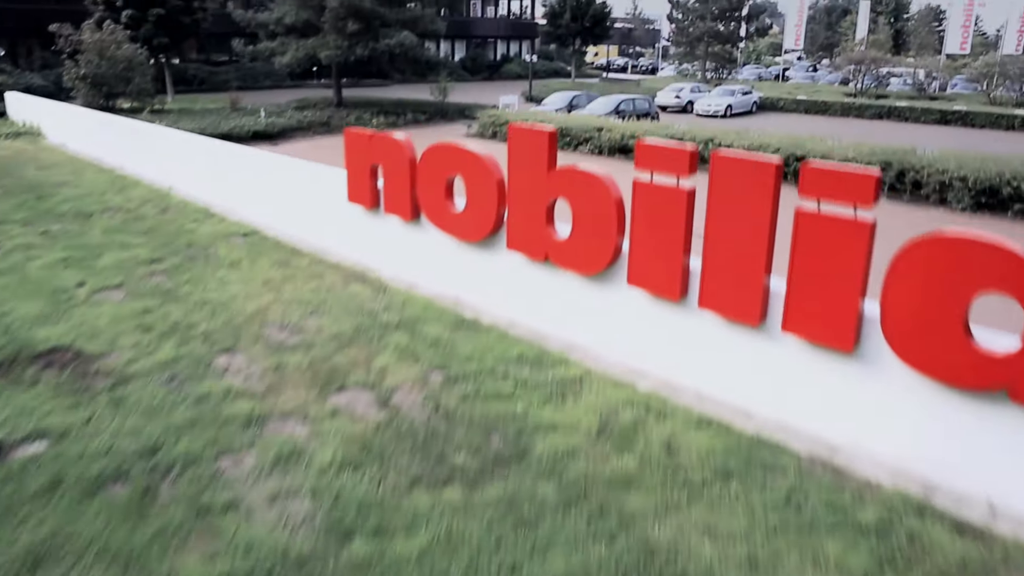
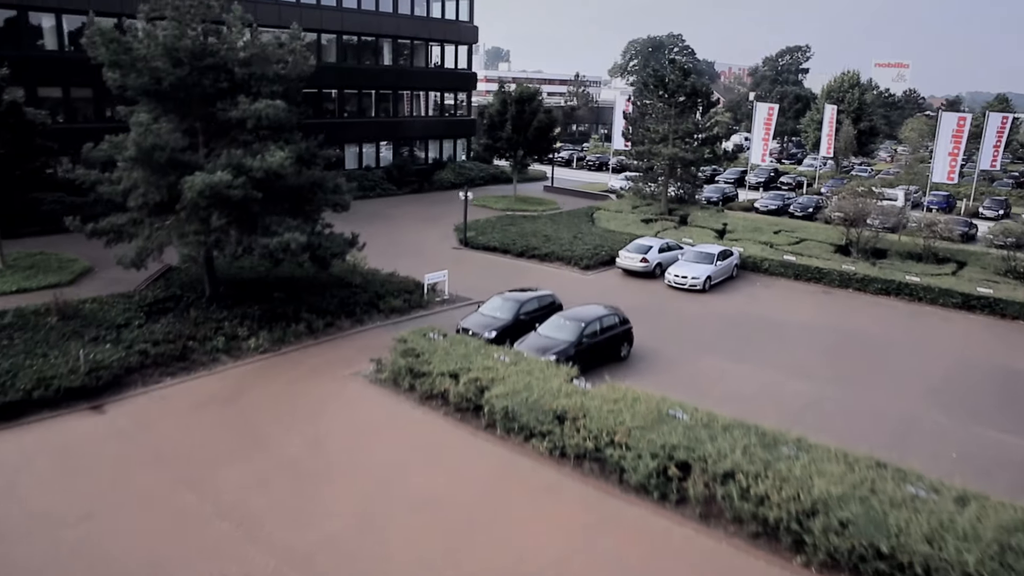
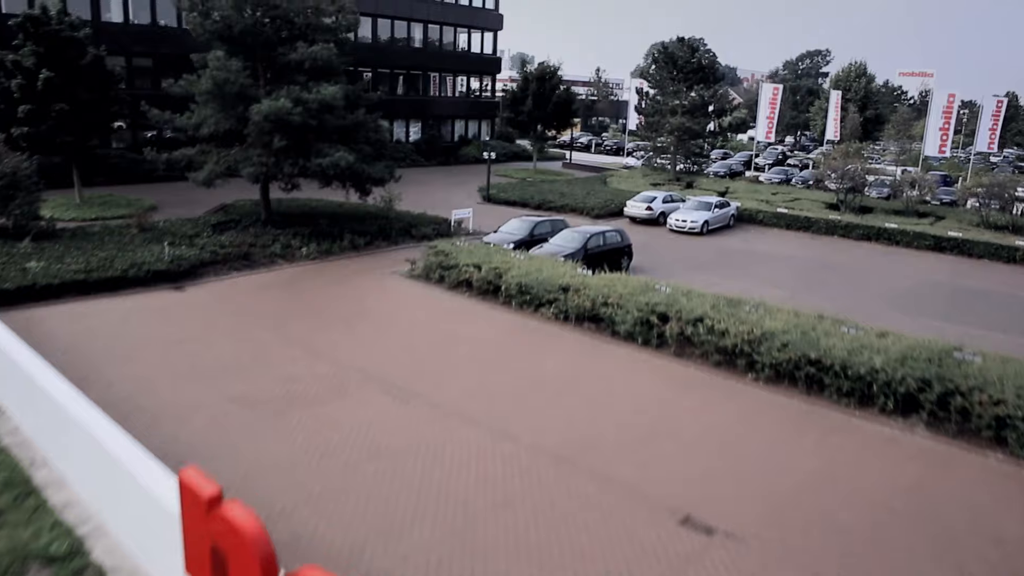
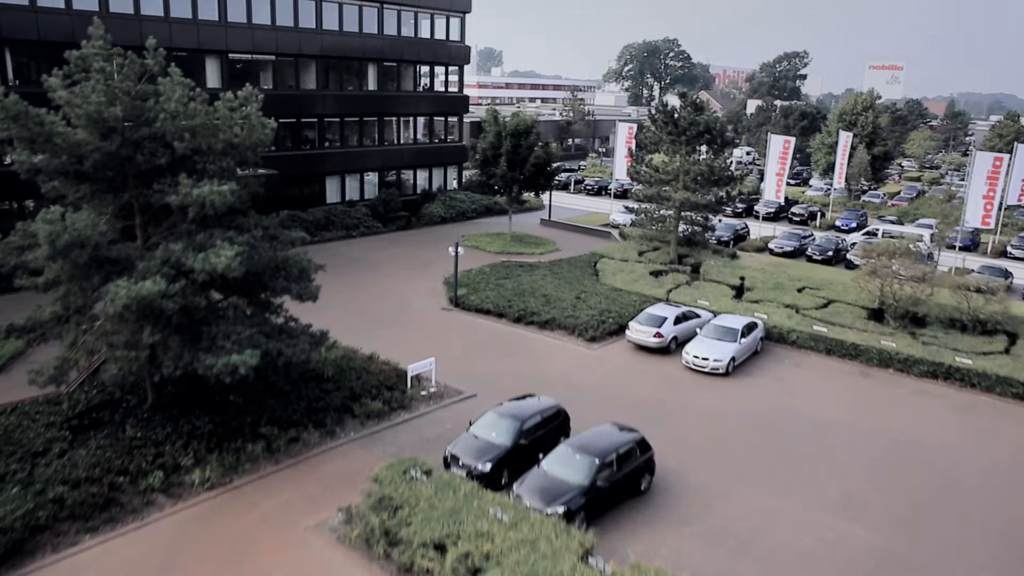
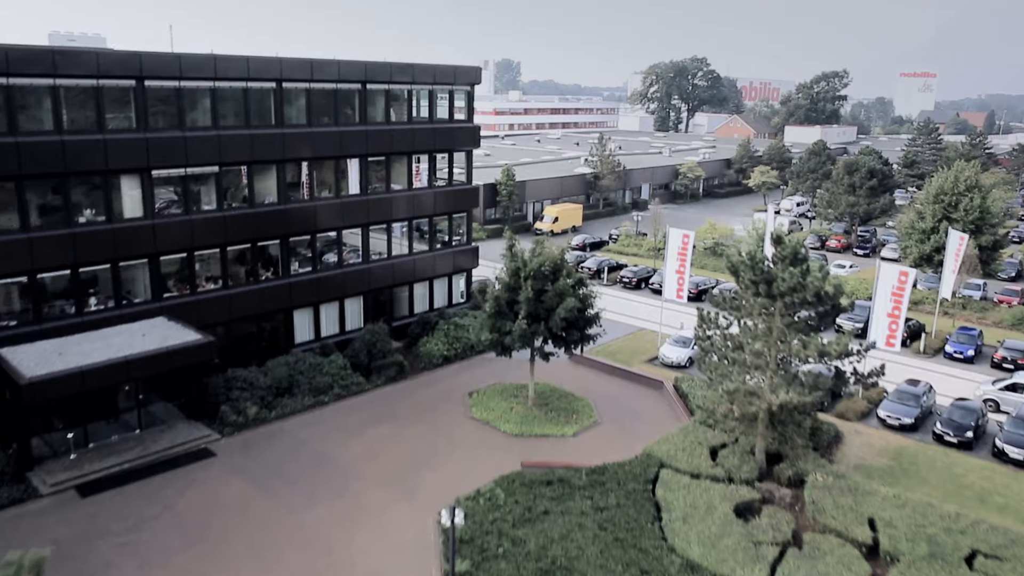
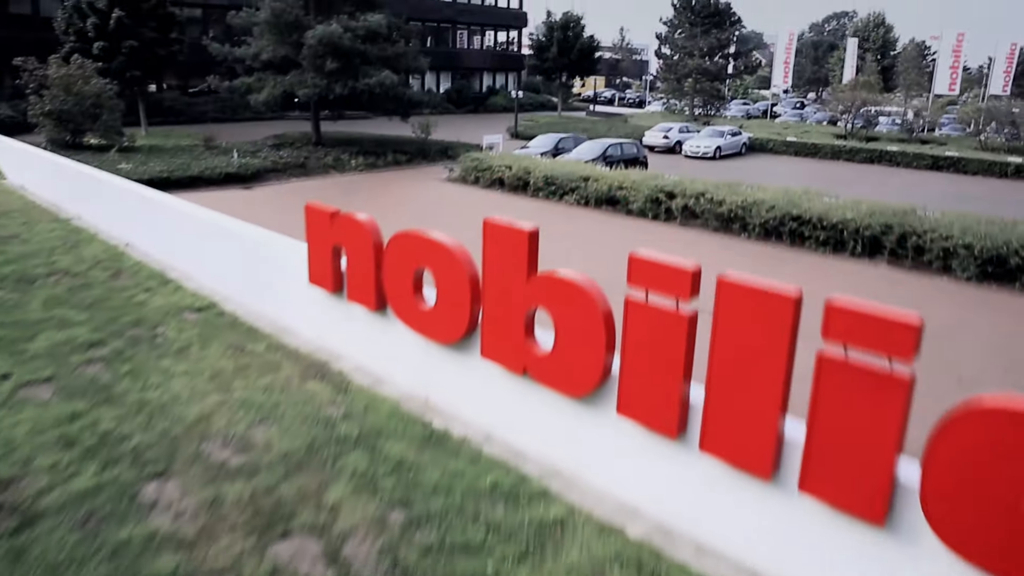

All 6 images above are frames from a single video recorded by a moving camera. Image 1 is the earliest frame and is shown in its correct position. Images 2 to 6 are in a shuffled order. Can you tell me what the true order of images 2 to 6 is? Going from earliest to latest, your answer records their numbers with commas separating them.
6, 3, 2, 4, 5
